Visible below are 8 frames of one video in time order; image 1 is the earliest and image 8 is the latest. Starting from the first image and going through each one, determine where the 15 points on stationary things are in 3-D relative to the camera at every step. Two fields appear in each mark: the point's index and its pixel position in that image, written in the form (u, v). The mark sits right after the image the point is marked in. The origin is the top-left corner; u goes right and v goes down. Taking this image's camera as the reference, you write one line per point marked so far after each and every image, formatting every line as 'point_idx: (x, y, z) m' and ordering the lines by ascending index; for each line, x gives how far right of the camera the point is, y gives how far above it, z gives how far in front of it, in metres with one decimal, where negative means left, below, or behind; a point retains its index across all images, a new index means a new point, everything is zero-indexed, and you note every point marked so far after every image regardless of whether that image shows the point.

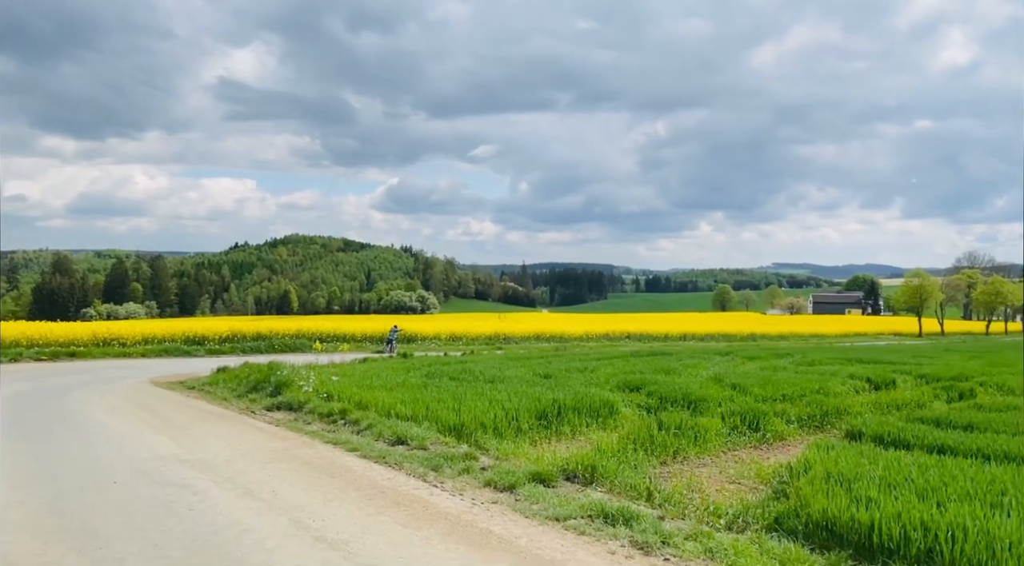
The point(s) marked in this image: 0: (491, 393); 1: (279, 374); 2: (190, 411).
0: (-0.3, -1.8, +13.6) m
1: (-4.8, -1.9, +17.1) m
2: (-5.4, -2.1, +13.6) m
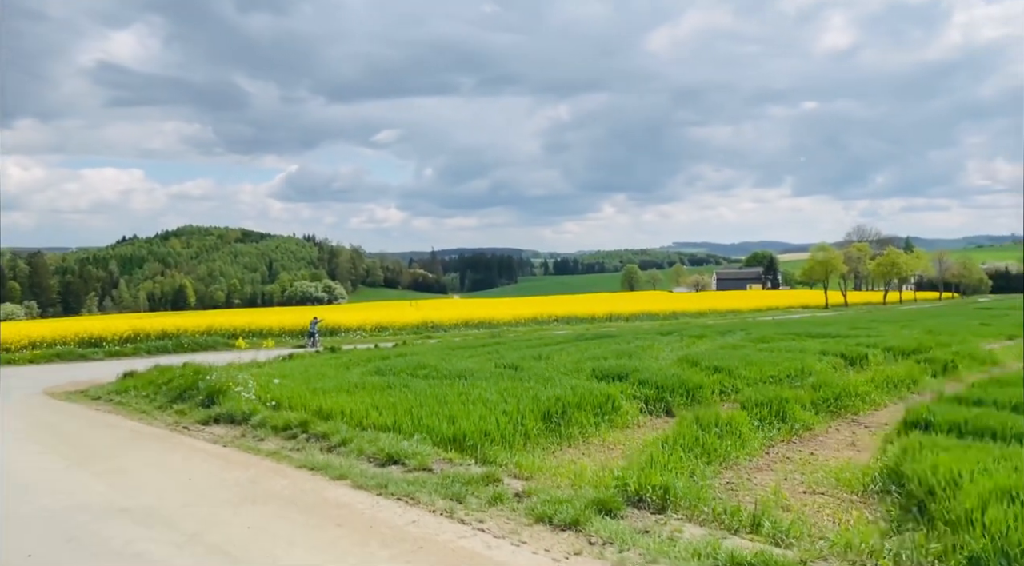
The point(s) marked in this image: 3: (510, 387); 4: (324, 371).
0: (-0.5, -1.5, +11.7) m
1: (-5.4, -1.7, +14.7) m
2: (-5.5, -2.0, +11.2) m
3: (0.0, -1.6, +12.3) m
4: (-4.3, -2.0, +18.9) m
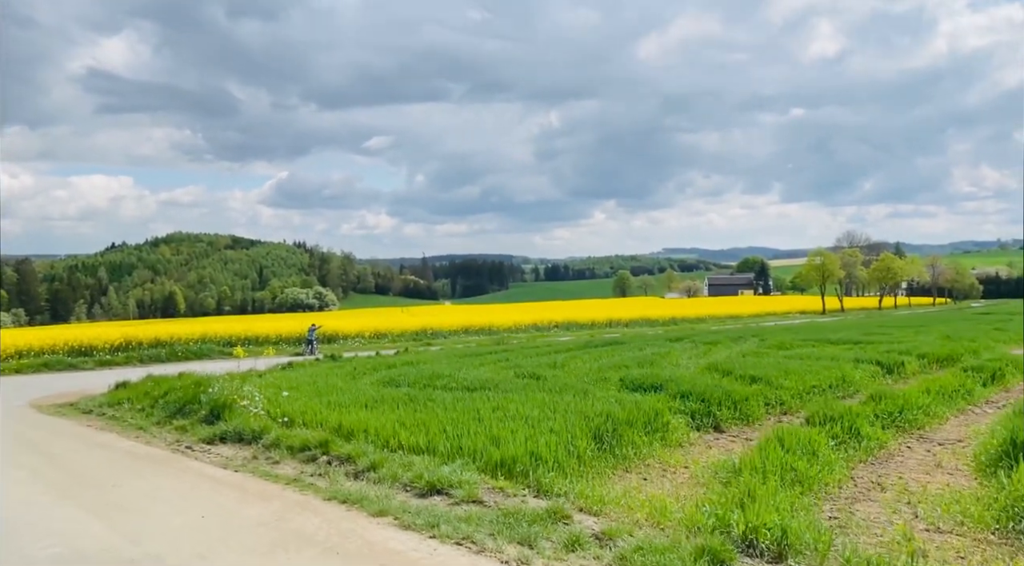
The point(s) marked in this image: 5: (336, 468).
0: (0.0, -1.6, +10.6) m
1: (-4.9, -1.8, +13.5) m
2: (-5.0, -2.0, +10.0) m
3: (+0.5, -1.6, +11.2) m
4: (-3.9, -2.1, +17.7) m
5: (-1.8, -2.0, +8.7) m
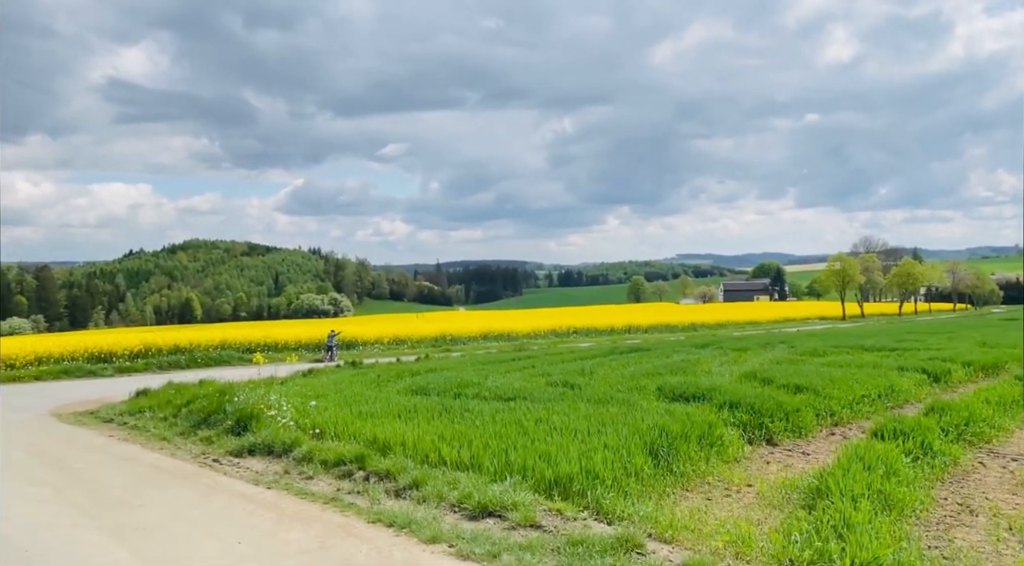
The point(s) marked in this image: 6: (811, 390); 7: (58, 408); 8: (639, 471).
0: (+0.5, -1.6, +10.0) m
1: (-4.3, -1.9, +13.0) m
2: (-4.5, -2.1, +9.5) m
3: (+1.0, -1.7, +10.6) m
4: (-3.2, -2.2, +17.2) m
5: (-1.3, -2.0, +8.2) m
6: (+5.3, -1.9, +14.7) m
7: (-8.8, -2.4, +16.0) m
8: (+1.2, -1.8, +7.7) m
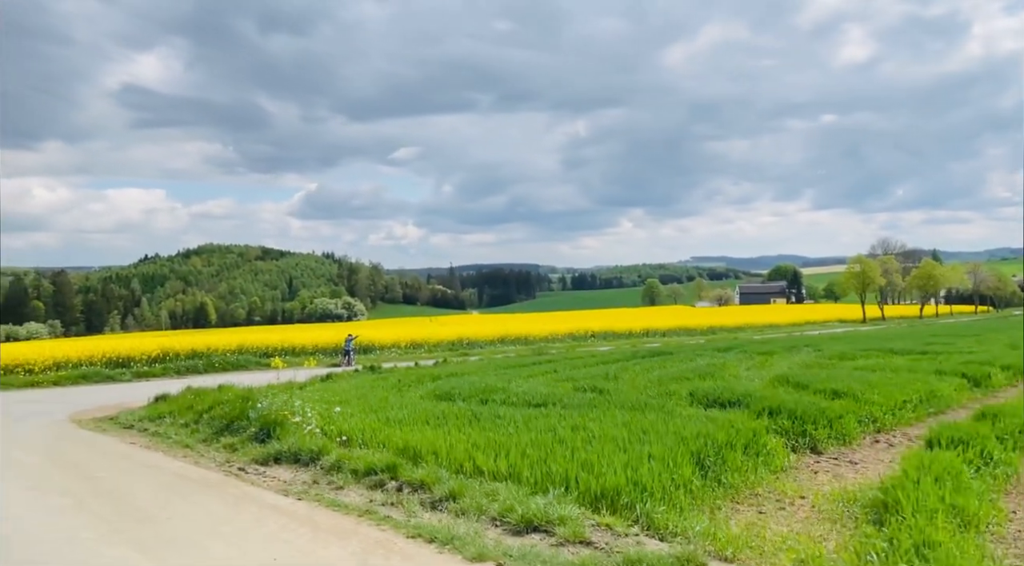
0: (+0.9, -1.7, +9.6) m
1: (-3.8, -1.9, +12.7) m
2: (-4.1, -2.1, +9.2) m
3: (+1.4, -1.7, +10.2) m
4: (-2.7, -2.3, +16.8) m
5: (-1.0, -2.0, +7.8) m
6: (+5.8, -1.9, +14.3) m
7: (-8.3, -2.5, +15.8) m
8: (+1.6, -1.8, +7.3) m
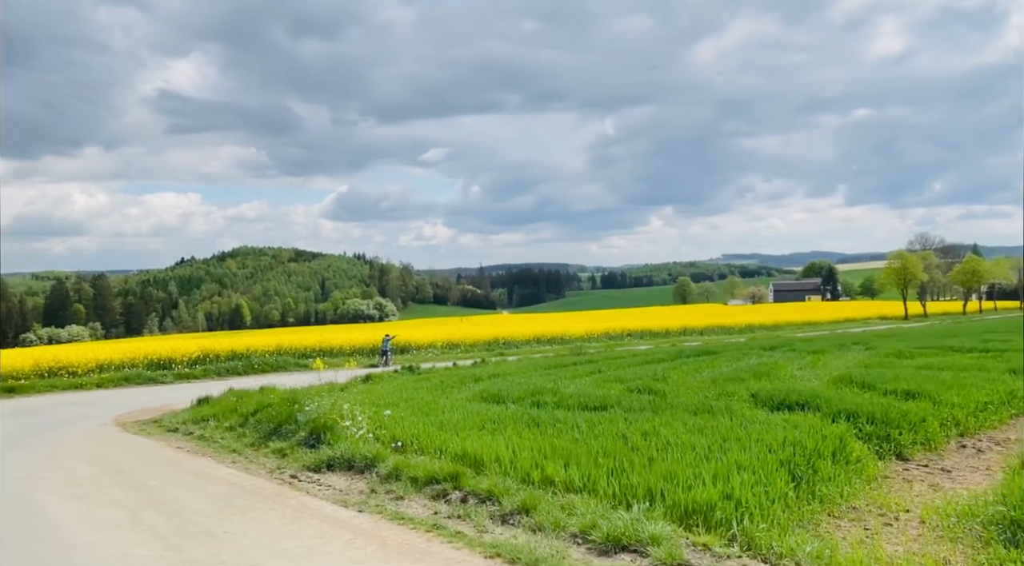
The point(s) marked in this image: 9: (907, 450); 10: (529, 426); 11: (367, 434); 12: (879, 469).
0: (+1.7, -1.6, +9.0) m
1: (-3.0, -1.9, +12.3) m
2: (-3.4, -2.1, +8.7) m
3: (+2.2, -1.6, +9.6) m
4: (-1.7, -2.3, +16.3) m
5: (-0.3, -2.0, +7.3) m
6: (+6.7, -1.8, +13.5) m
7: (-7.3, -2.5, +15.5) m
8: (+2.2, -1.7, +6.7) m
9: (+4.7, -2.0, +9.8) m
10: (+0.2, -1.8, +10.3) m
11: (-1.8, -1.9, +10.5) m
12: (+3.8, -1.9, +8.5) m
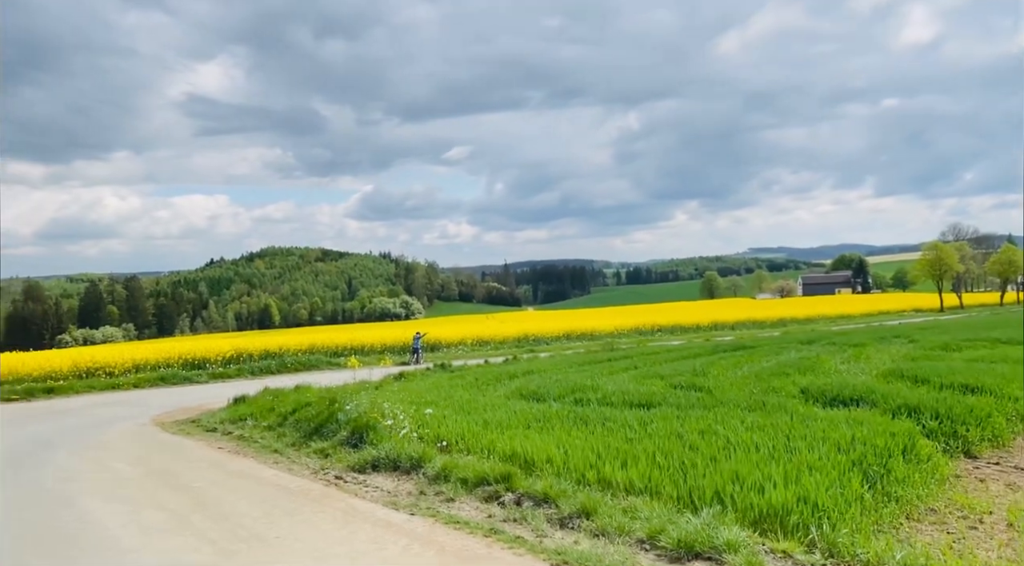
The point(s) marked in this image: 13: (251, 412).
0: (+2.2, -1.5, +8.6) m
1: (-2.4, -1.9, +12.1) m
2: (-2.8, -2.1, +8.5) m
3: (+2.7, -1.5, +9.2) m
4: (-0.9, -2.2, +16.1) m
5: (+0.2, -1.9, +7.0) m
6: (+7.4, -1.7, +12.9) m
7: (-6.6, -2.5, +15.4) m
8: (+2.7, -1.6, +6.3) m
9: (+5.3, -1.9, +9.4) m
10: (+0.8, -1.7, +9.9) m
11: (-1.3, -1.9, +10.2) m
12: (+4.3, -1.8, +8.1) m
13: (-4.7, -2.4, +15.1) m
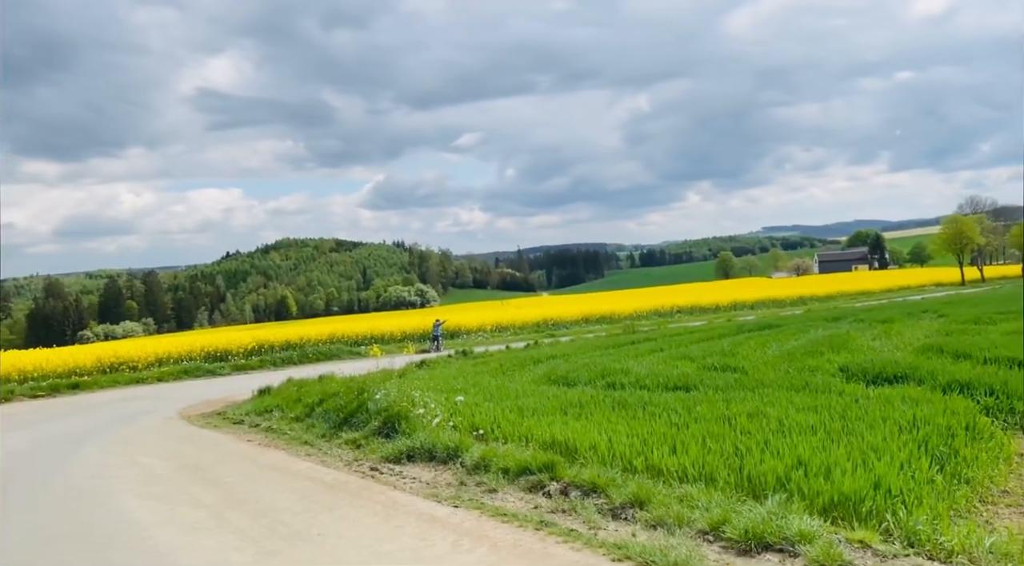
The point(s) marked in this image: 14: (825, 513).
0: (+2.6, -1.3, +8.3) m
1: (-1.9, -1.7, +11.8) m
2: (-2.4, -2.0, +8.3) m
3: (+3.2, -1.3, +8.8) m
4: (-0.4, -1.9, +15.8) m
5: (+0.6, -1.8, +6.6) m
6: (+7.9, -1.2, +12.5) m
7: (-6.0, -2.4, +15.2) m
8: (+3.0, -1.4, +6.0) m
9: (+5.7, -1.5, +9.0) m
10: (+1.2, -1.5, +9.6) m
11: (-0.8, -1.7, +9.9) m
12: (+4.7, -1.5, +7.7) m
13: (-4.2, -2.2, +14.9) m
14: (+2.1, -1.5, +5.6) m
